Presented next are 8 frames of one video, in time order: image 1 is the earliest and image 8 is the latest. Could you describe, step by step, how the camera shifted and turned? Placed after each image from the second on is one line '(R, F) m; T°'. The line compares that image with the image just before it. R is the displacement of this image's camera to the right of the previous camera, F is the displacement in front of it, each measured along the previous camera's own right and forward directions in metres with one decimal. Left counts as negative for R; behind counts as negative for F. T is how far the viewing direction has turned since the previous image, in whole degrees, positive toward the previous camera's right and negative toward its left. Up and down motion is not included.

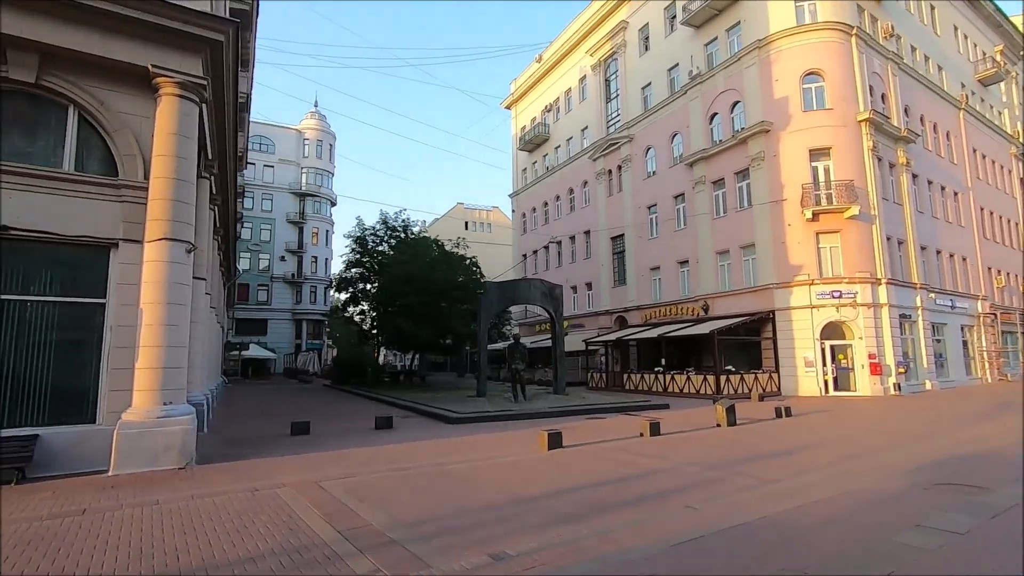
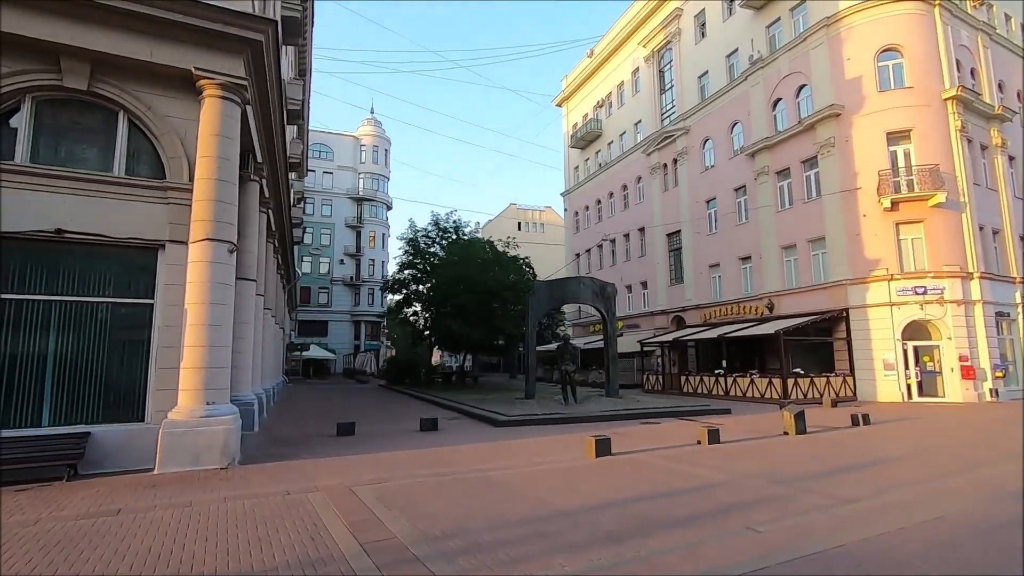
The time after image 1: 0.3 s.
(+0.2, +0.5) m; -6°
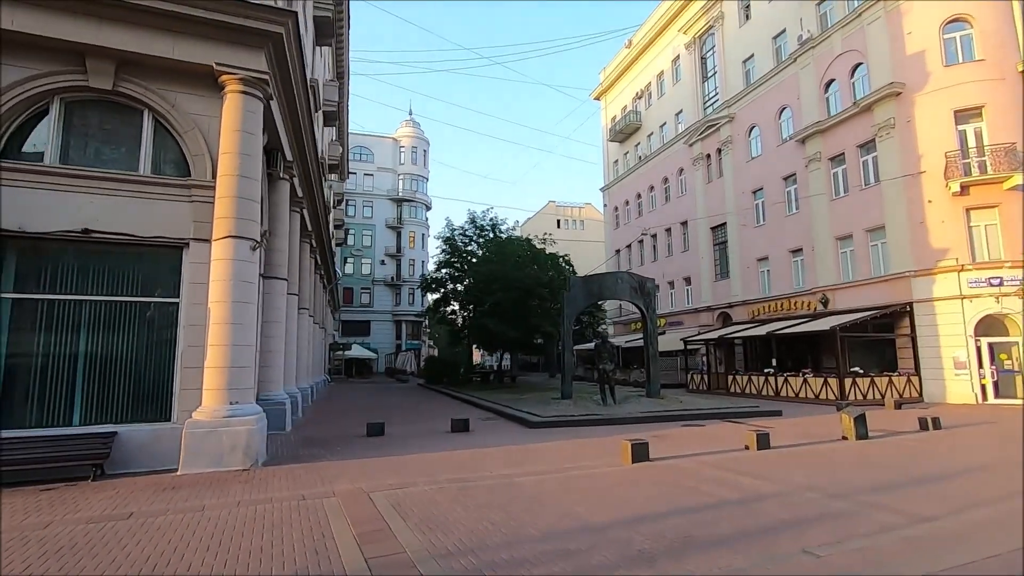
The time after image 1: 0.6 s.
(+0.2, +0.5) m; -4°
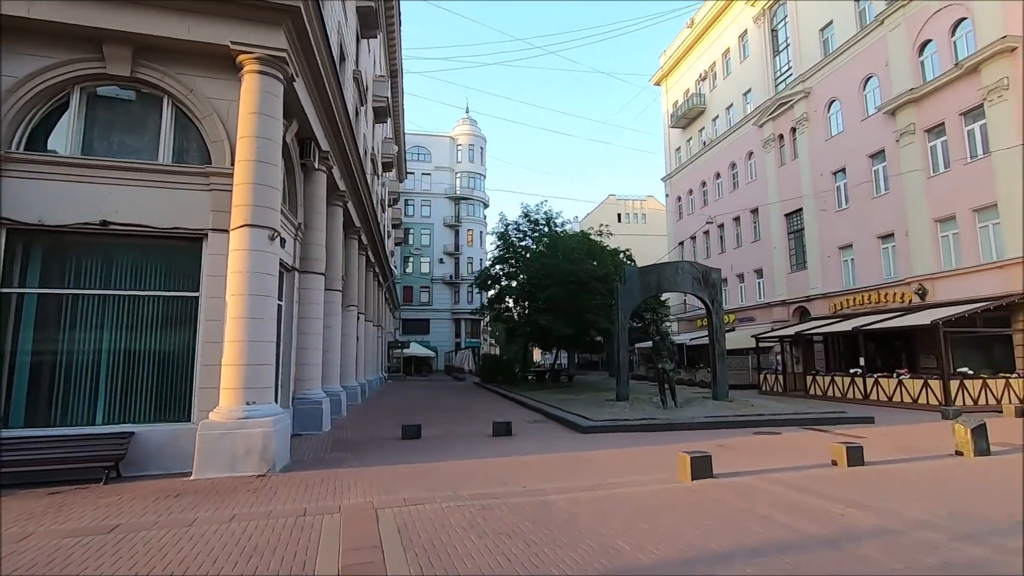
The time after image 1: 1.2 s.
(+0.4, +1.1) m; -7°
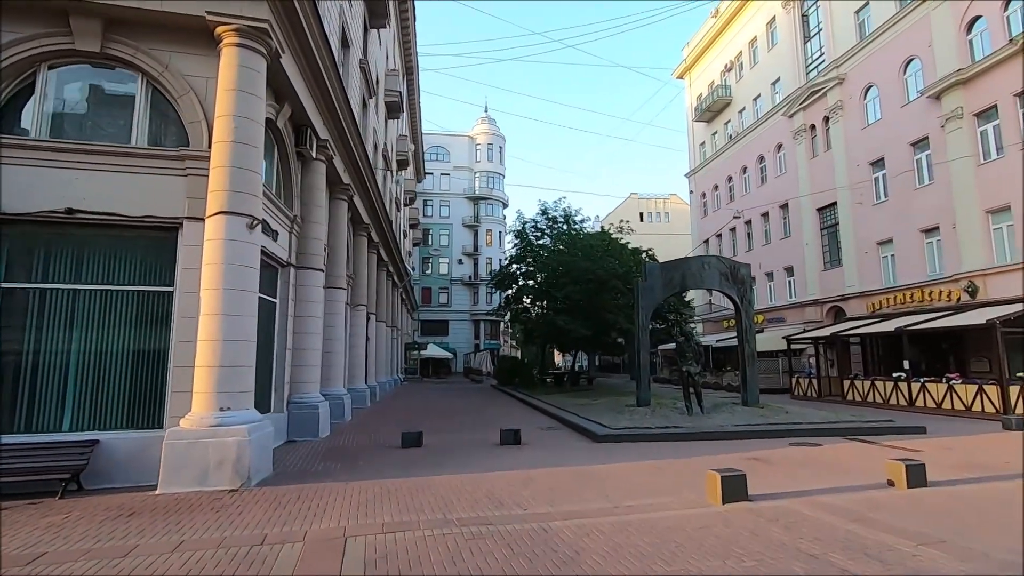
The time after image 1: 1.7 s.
(+0.3, +1.0) m; -2°
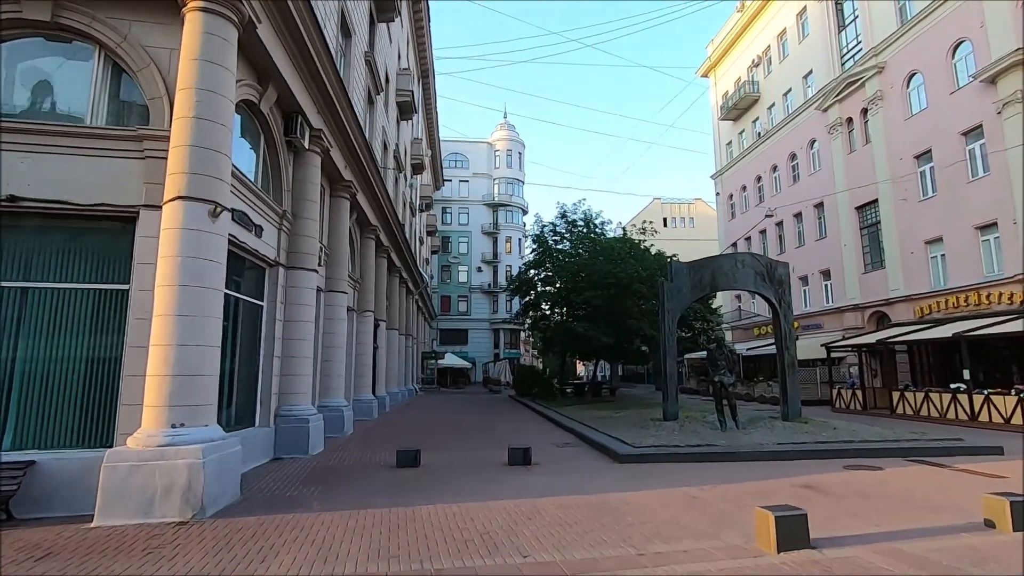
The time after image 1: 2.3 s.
(+0.3, +1.2) m; -2°
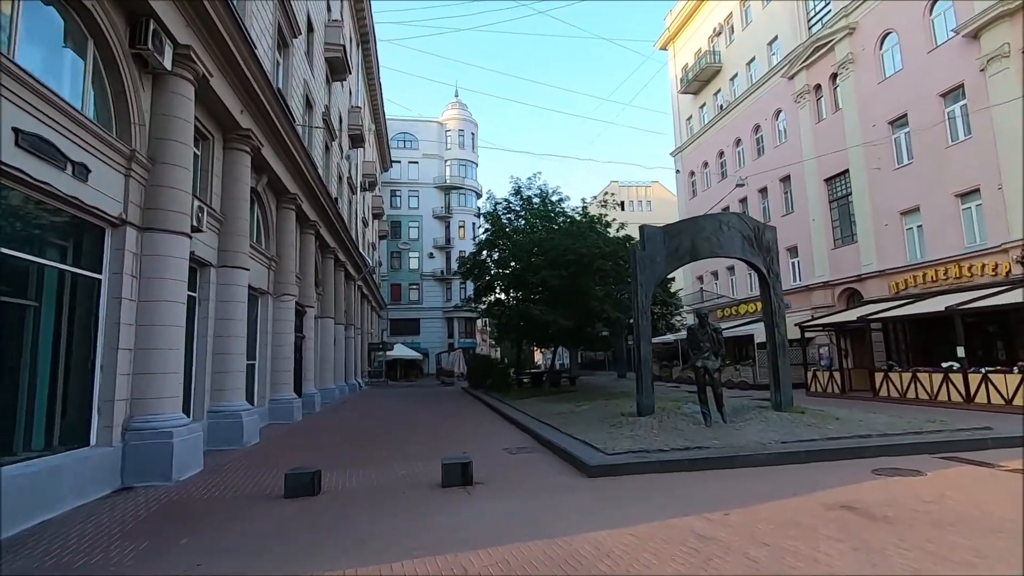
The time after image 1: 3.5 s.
(+0.3, +2.5) m; +4°
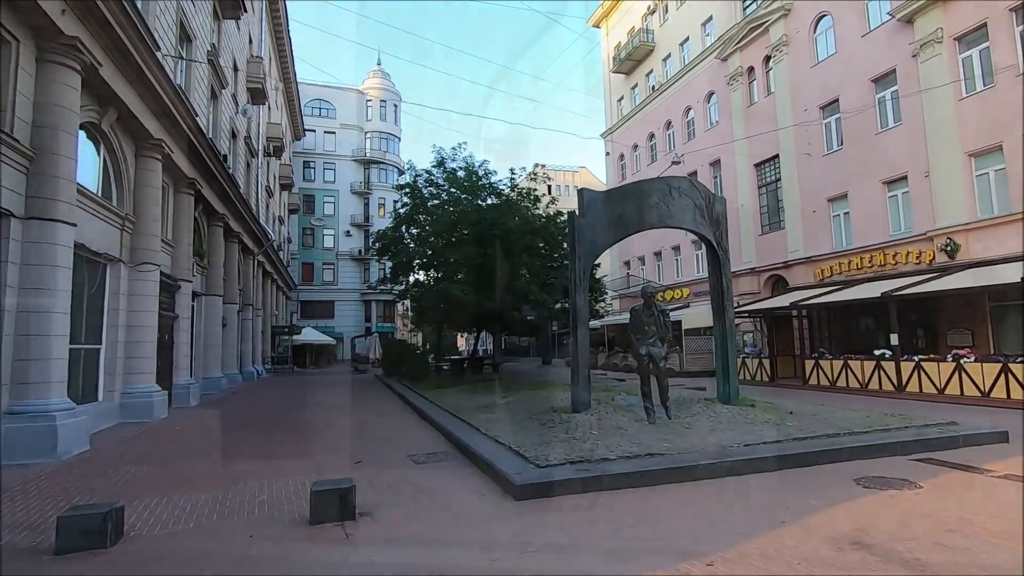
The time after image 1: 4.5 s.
(+0.2, +1.9) m; +8°
